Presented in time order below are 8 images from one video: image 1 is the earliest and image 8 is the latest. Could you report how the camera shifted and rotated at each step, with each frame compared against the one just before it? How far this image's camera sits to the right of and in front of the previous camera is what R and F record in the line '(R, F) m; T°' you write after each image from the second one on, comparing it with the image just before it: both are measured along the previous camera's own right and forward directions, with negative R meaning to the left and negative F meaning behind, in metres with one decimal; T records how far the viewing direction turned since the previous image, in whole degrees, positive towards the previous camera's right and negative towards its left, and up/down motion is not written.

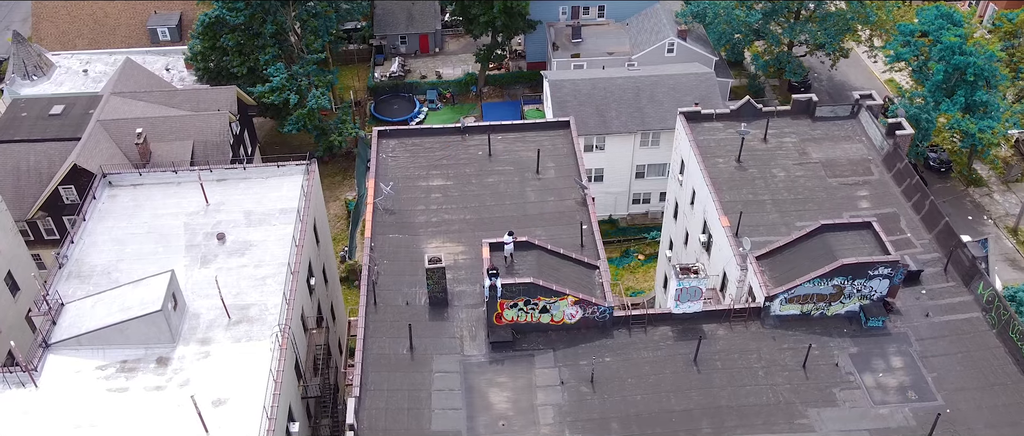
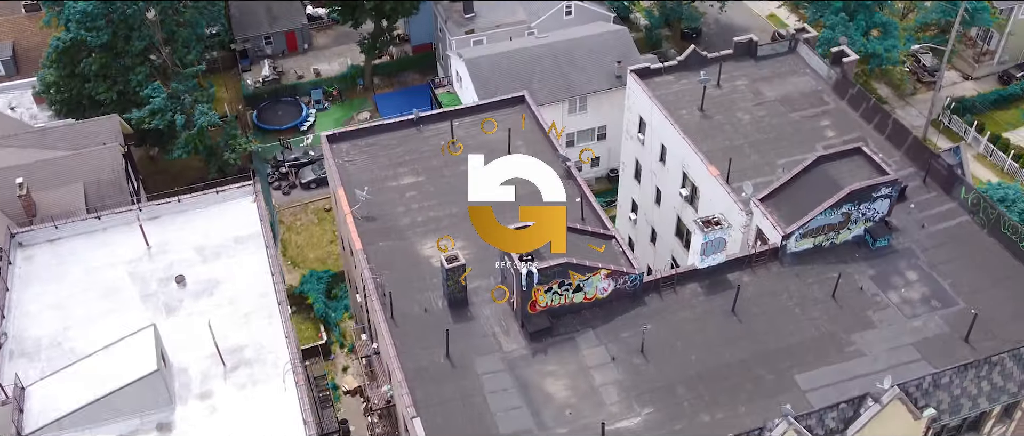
(-8.7, +2.7) m; +11°
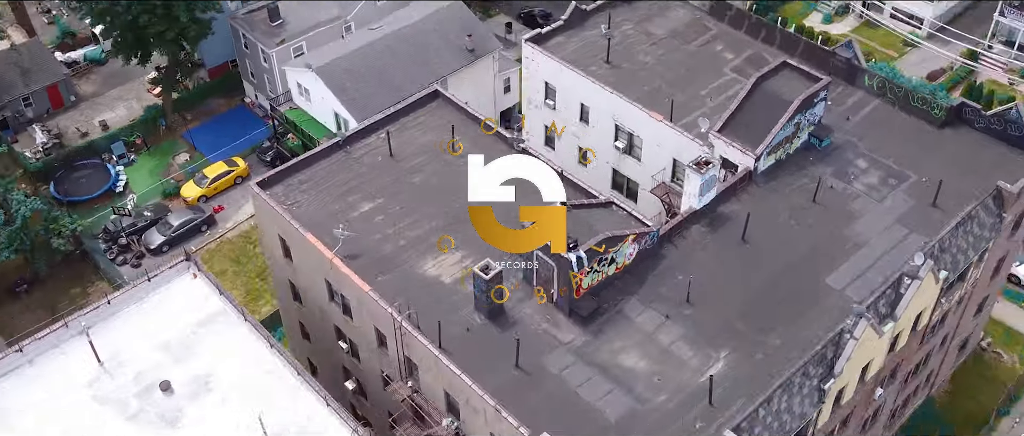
(-13.2, +3.2) m; +17°
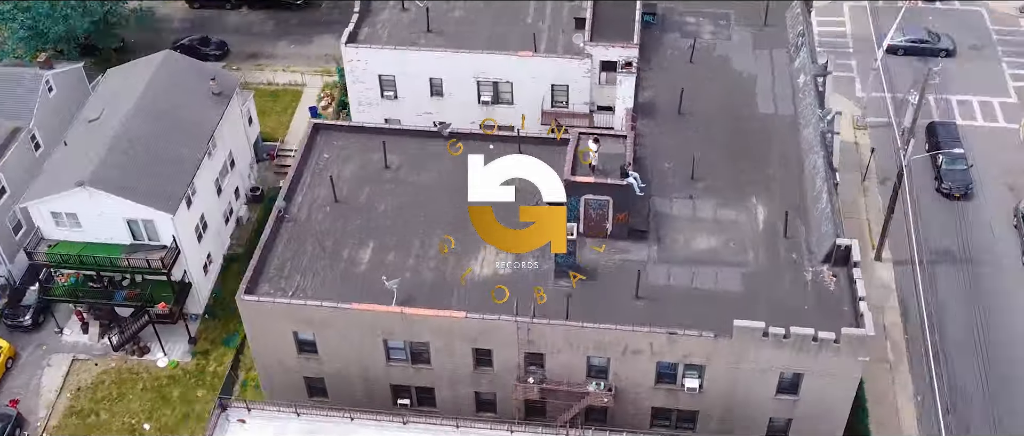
(-21.4, +6.0) m; +28°
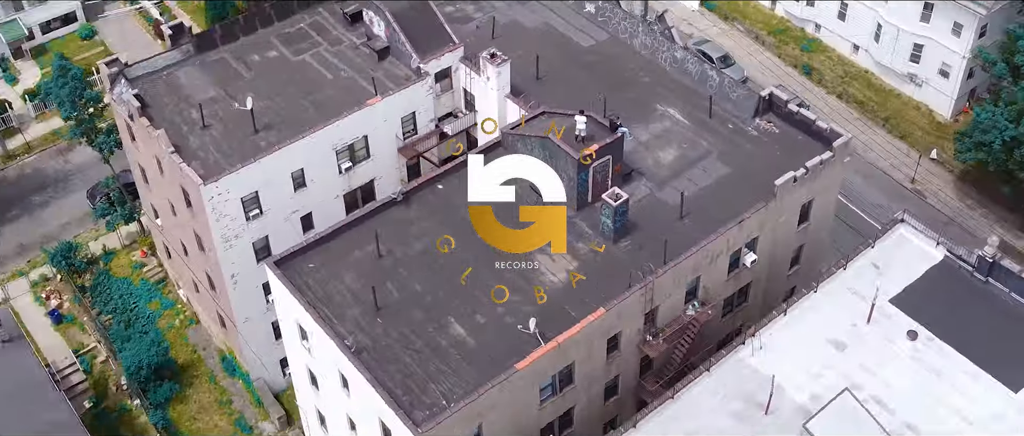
(-23.3, +6.9) m; +31°
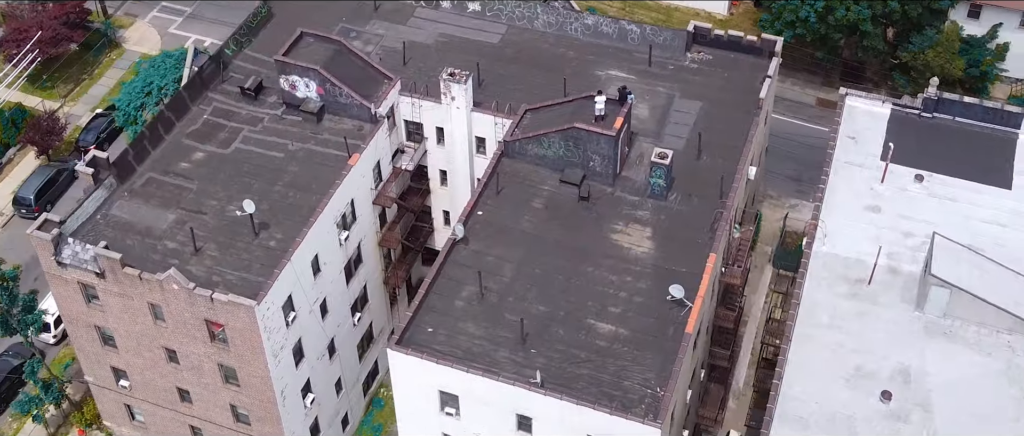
(-18.5, +3.5) m; +21°
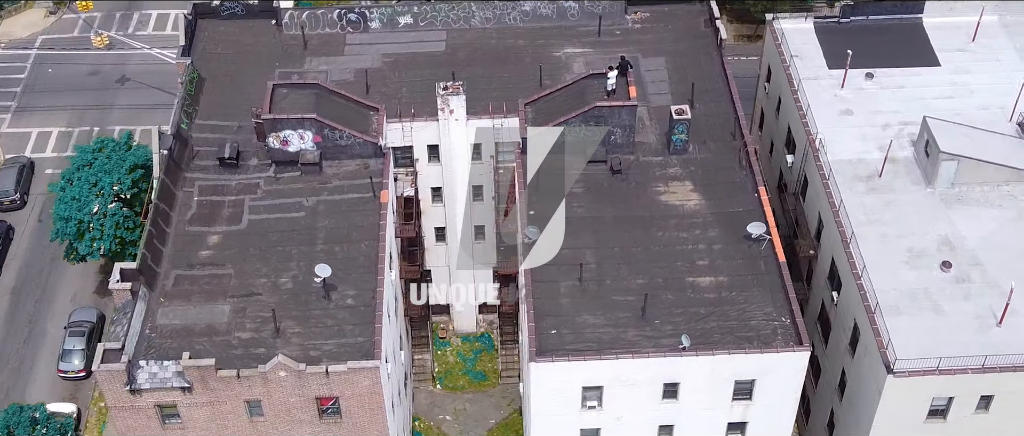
(-14.2, +1.6) m; +15°
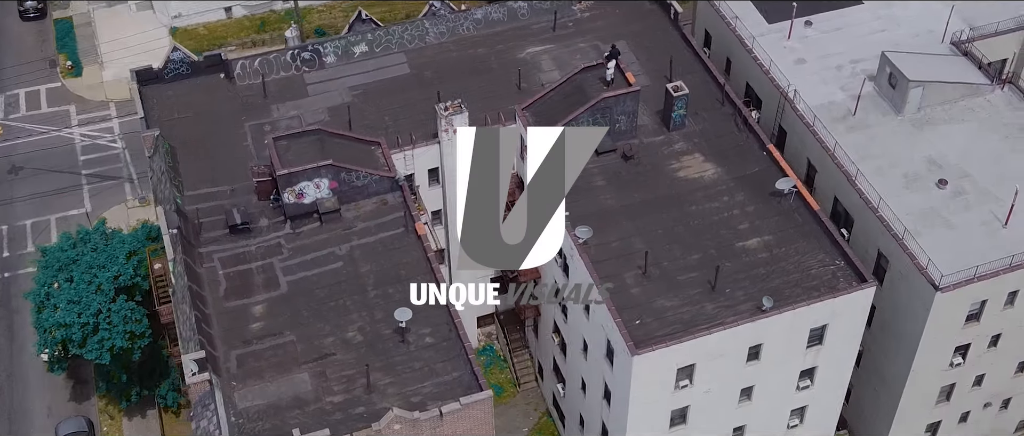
(-10.4, +1.1) m; +11°
